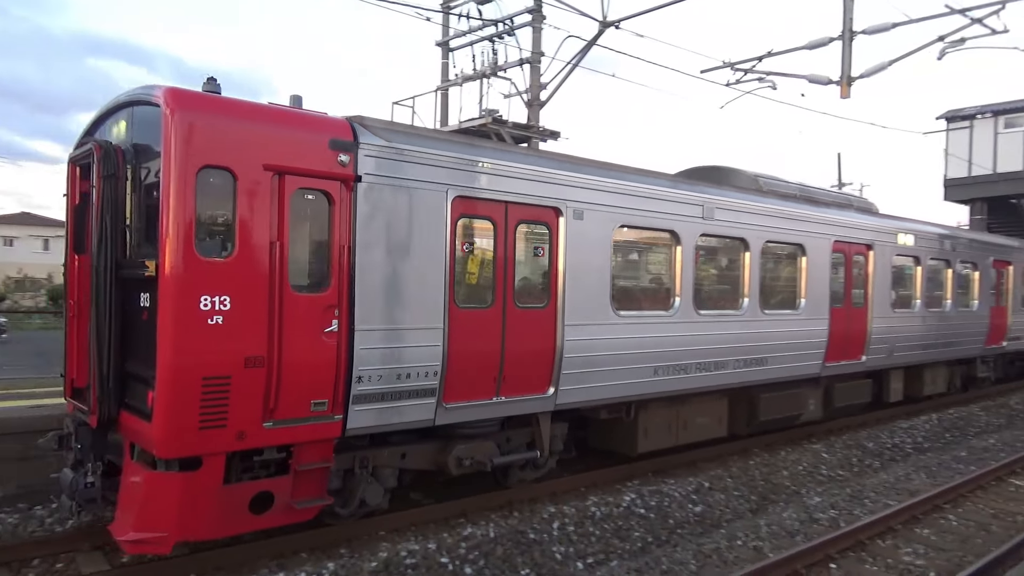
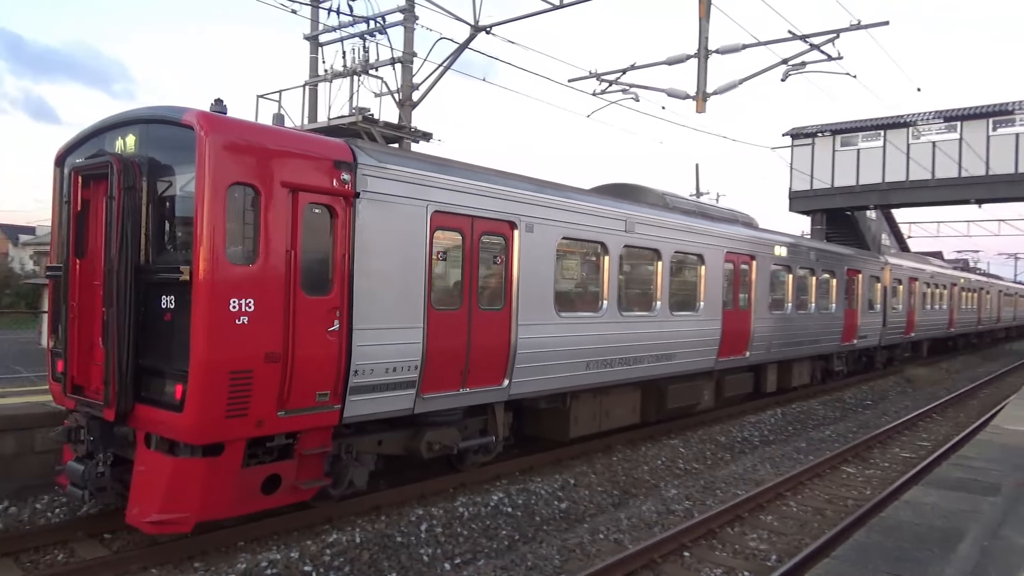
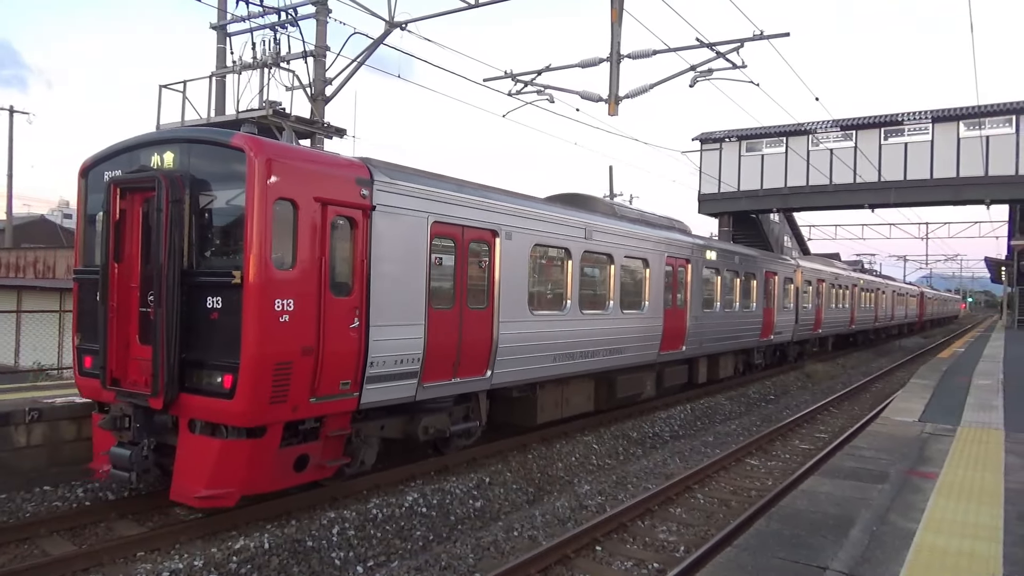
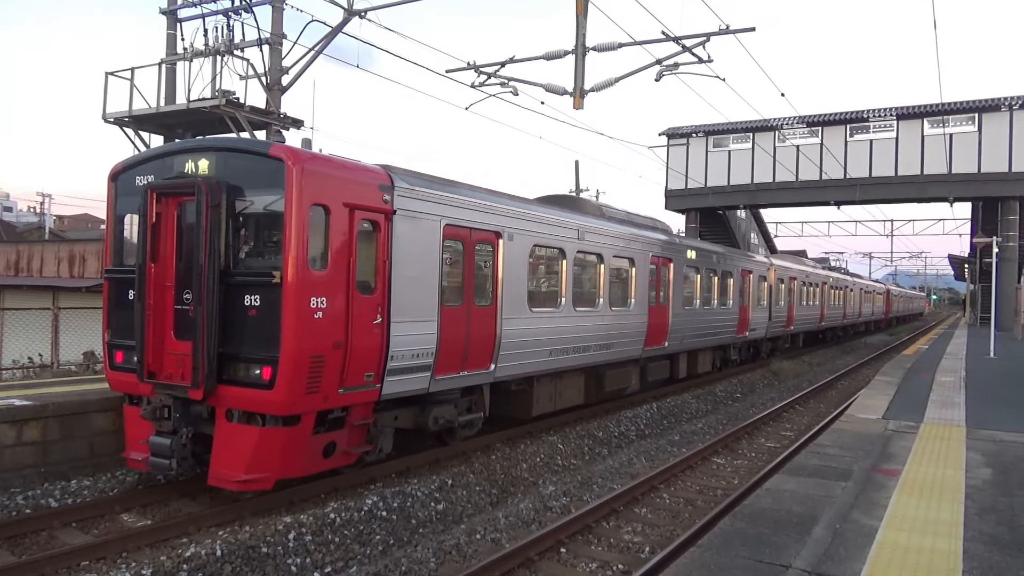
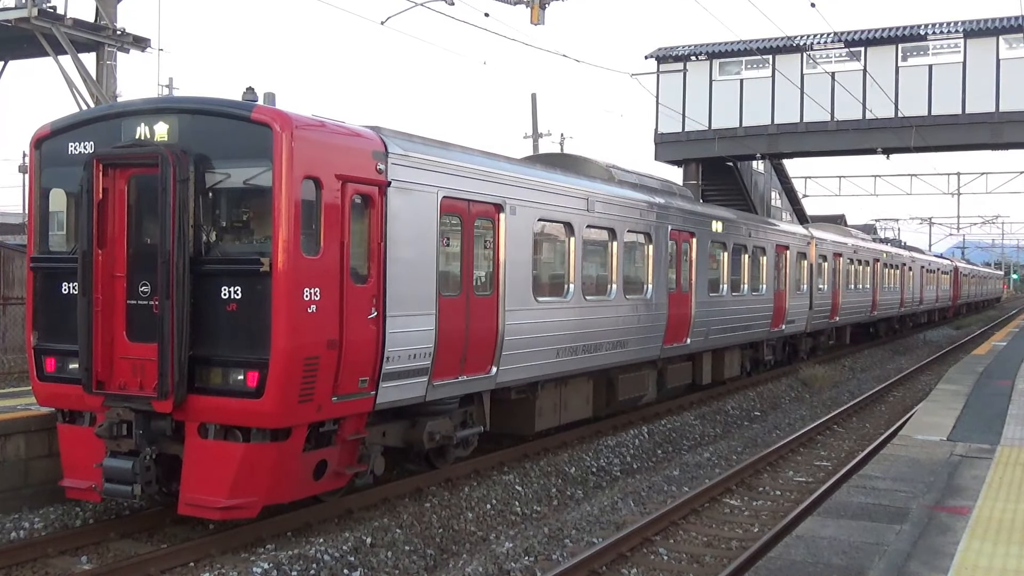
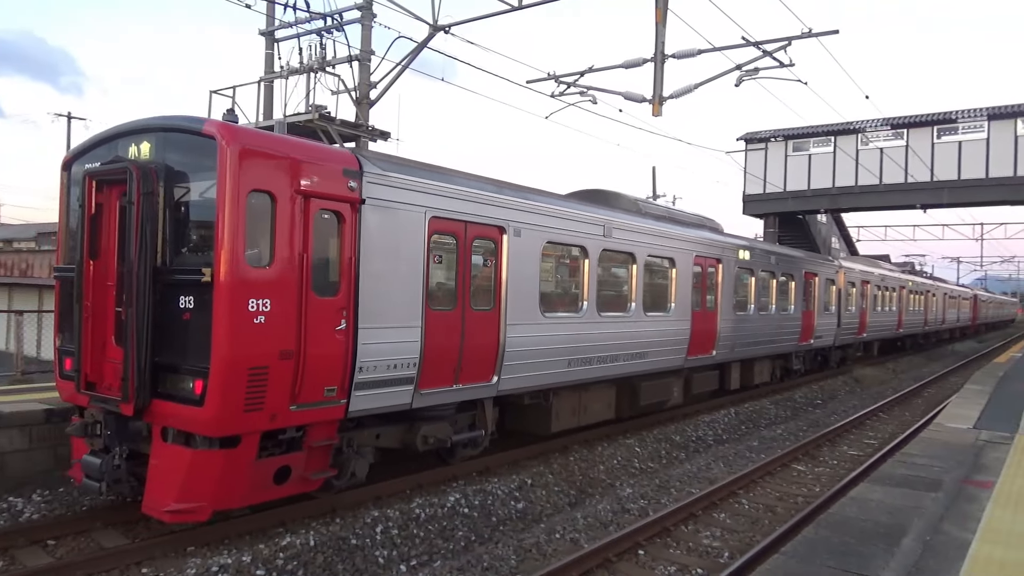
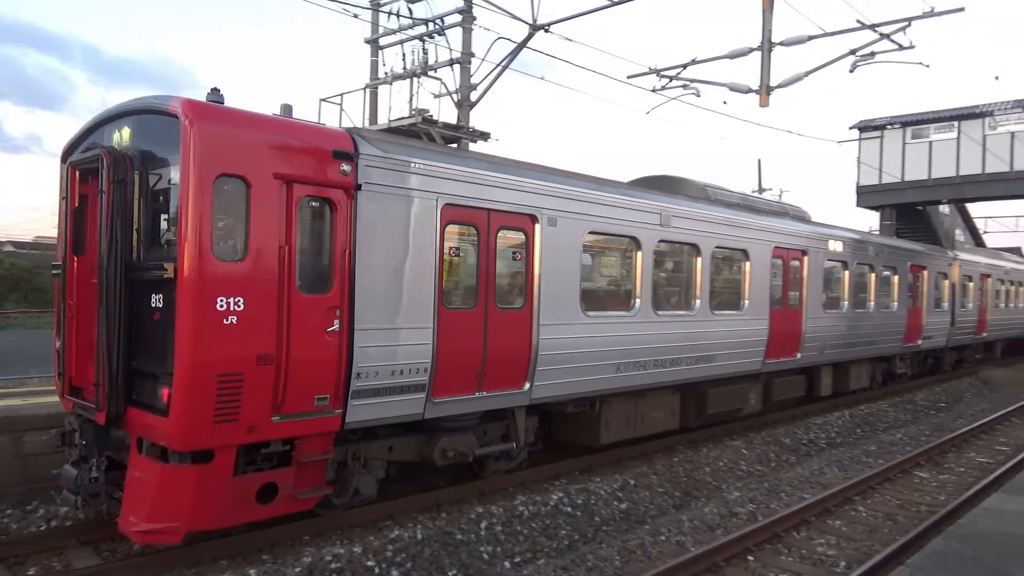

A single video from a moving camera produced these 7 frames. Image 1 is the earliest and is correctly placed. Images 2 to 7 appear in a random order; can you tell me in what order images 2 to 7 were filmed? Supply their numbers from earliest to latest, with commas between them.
7, 2, 6, 3, 4, 5
